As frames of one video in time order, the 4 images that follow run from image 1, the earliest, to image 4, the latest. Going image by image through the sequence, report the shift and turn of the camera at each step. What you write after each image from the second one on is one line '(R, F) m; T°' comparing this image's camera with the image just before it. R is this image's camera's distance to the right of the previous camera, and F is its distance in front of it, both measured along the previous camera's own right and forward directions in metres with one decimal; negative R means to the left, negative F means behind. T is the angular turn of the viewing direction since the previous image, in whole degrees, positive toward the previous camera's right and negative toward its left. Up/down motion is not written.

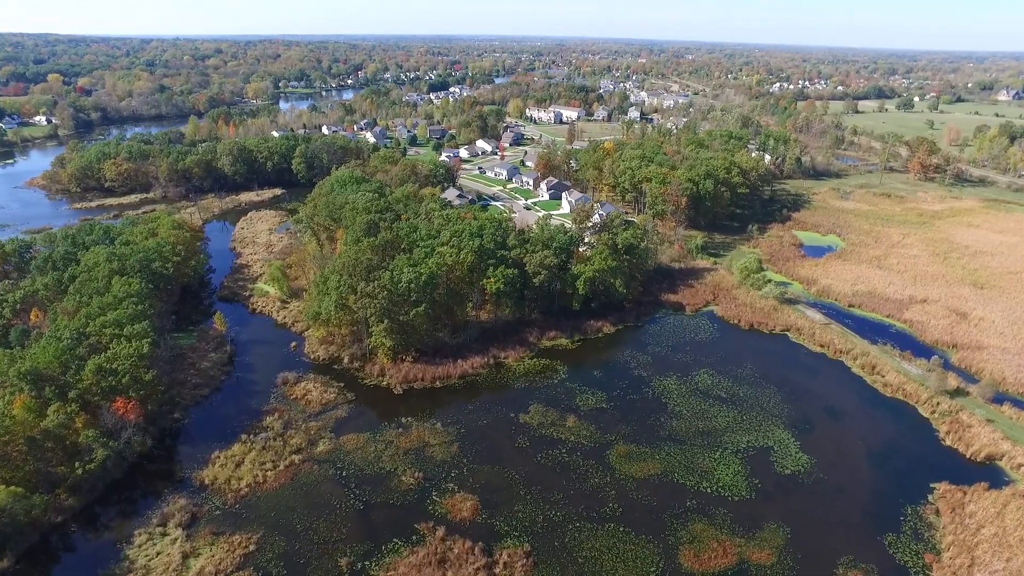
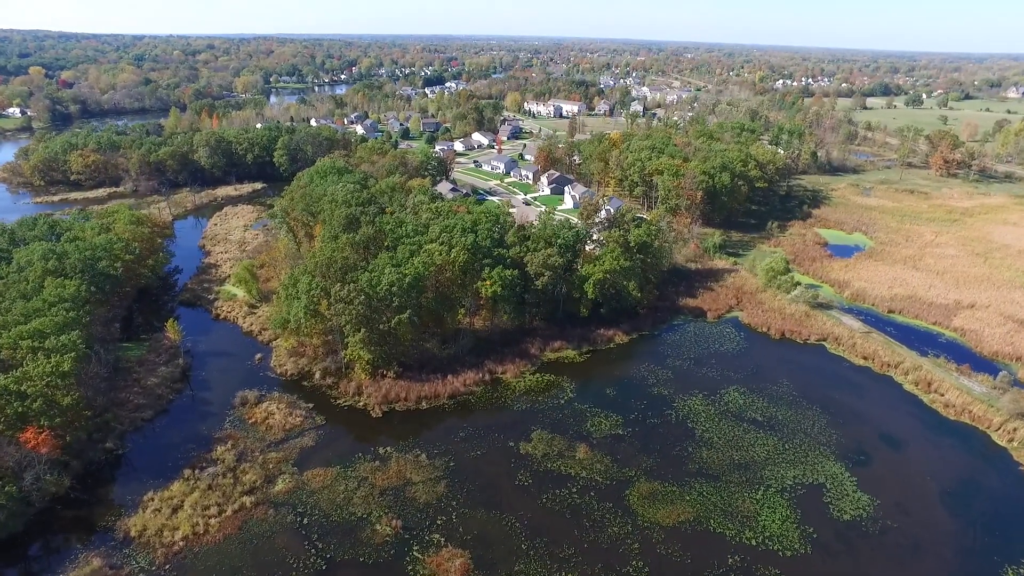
(-0.1, +4.4) m; 0°
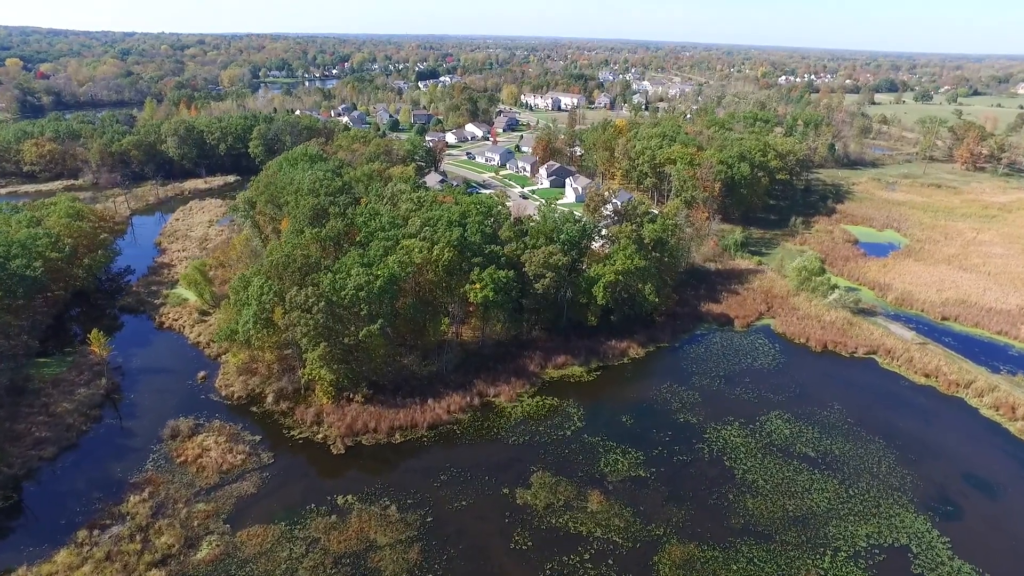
(+0.1, +4.9) m; 0°
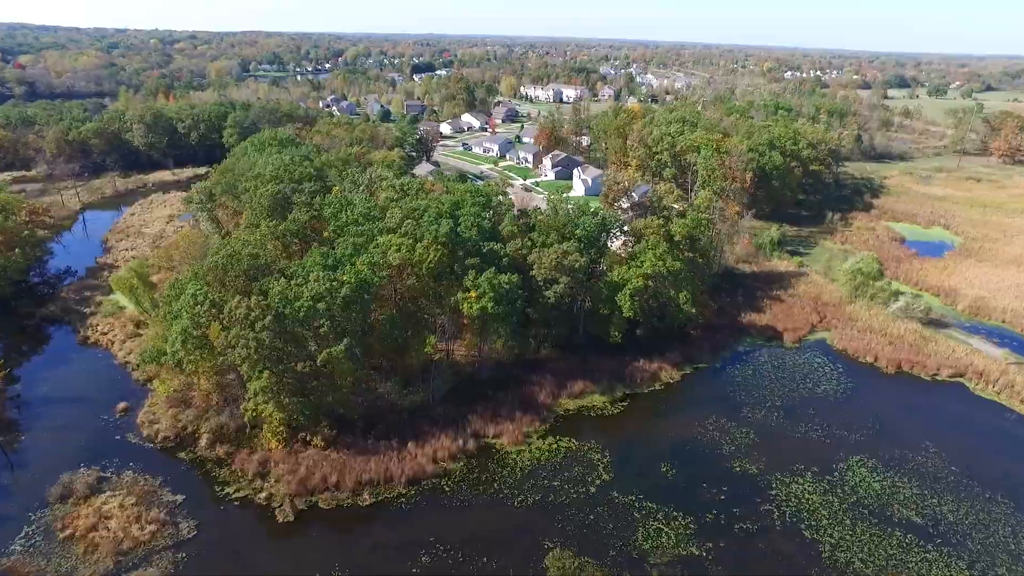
(-0.3, +5.2) m; 0°
